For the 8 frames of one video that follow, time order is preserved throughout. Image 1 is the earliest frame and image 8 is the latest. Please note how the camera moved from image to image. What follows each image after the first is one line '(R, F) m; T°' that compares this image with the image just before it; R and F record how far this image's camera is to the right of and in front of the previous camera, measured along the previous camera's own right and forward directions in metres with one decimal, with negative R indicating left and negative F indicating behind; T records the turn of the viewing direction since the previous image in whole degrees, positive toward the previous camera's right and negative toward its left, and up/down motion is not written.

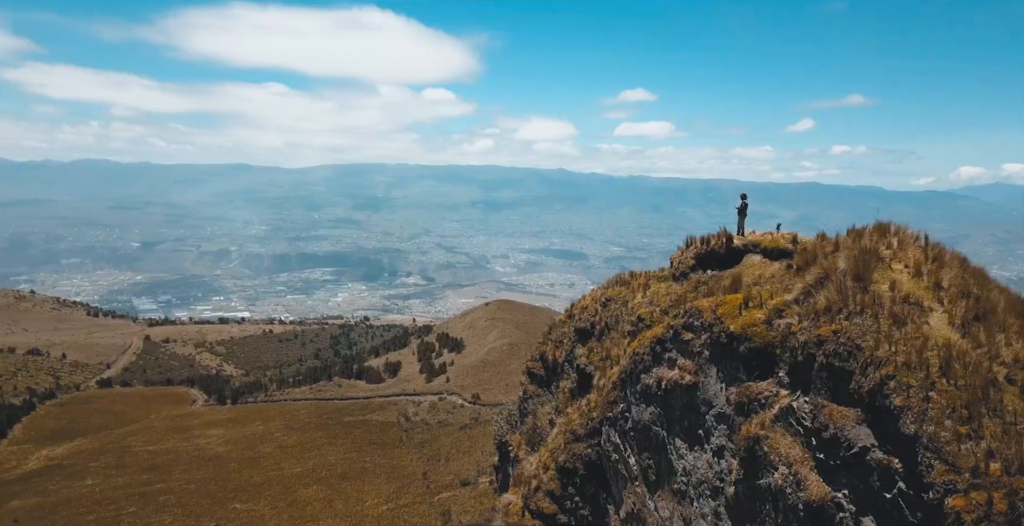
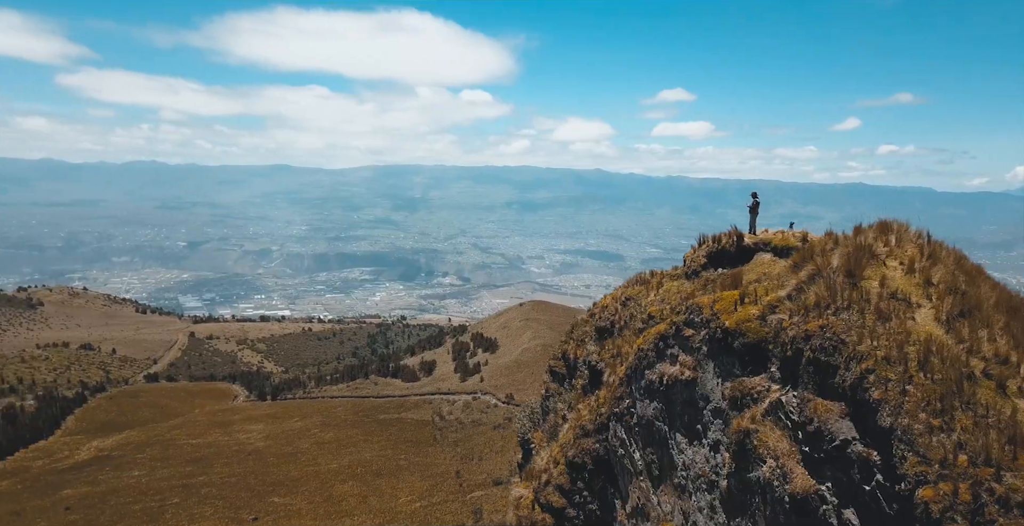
(+0.3, -0.3) m; -3°
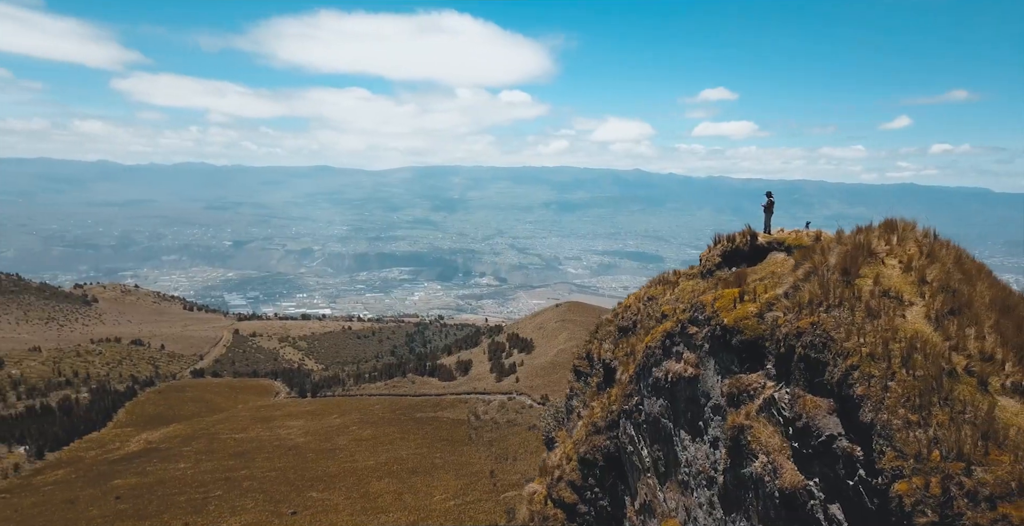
(+0.3, -0.3) m; -3°
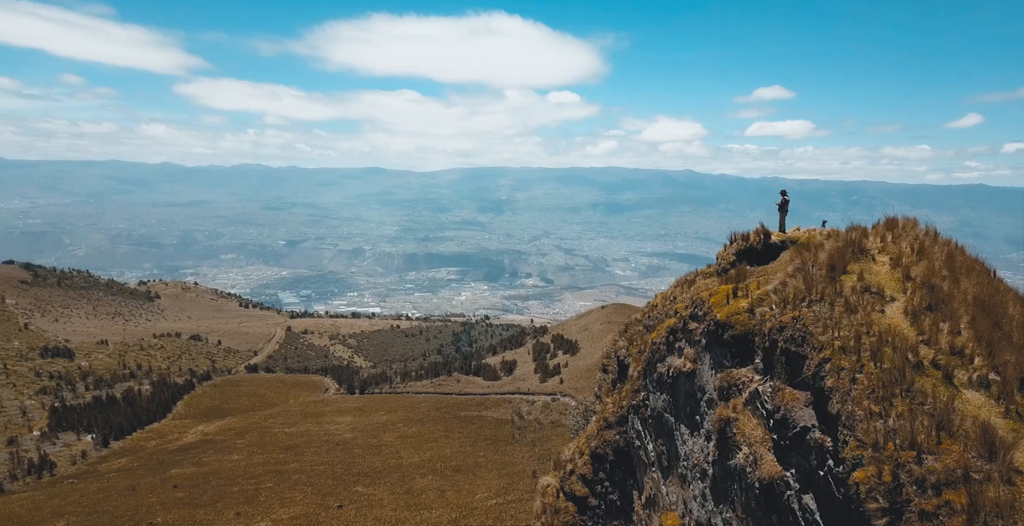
(+0.6, -0.3) m; -4°
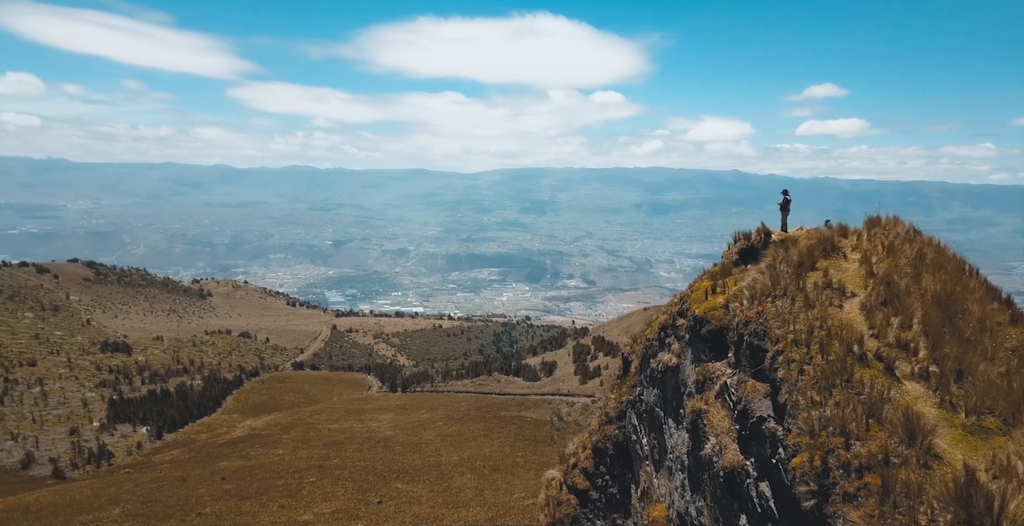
(+0.5, -0.3) m; -4°
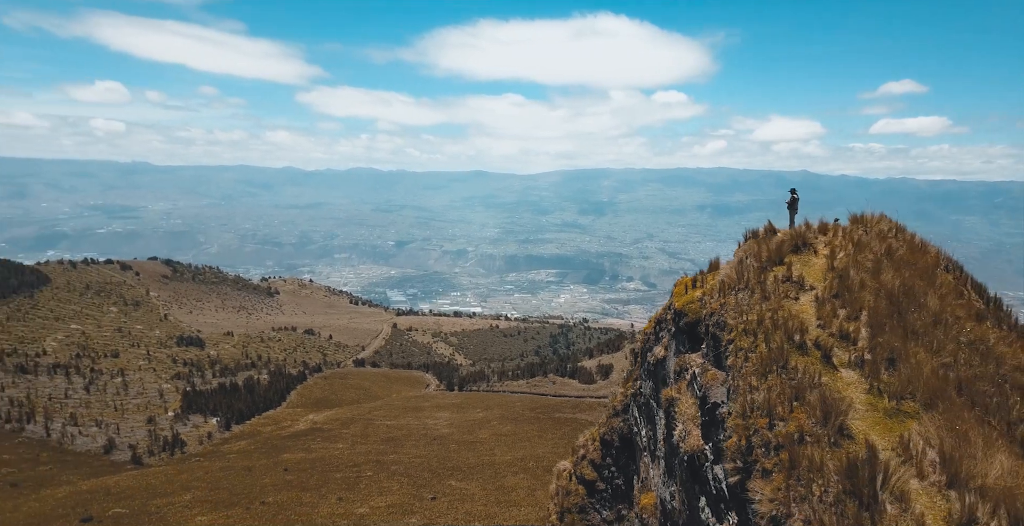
(+0.7, -0.3) m; -5°
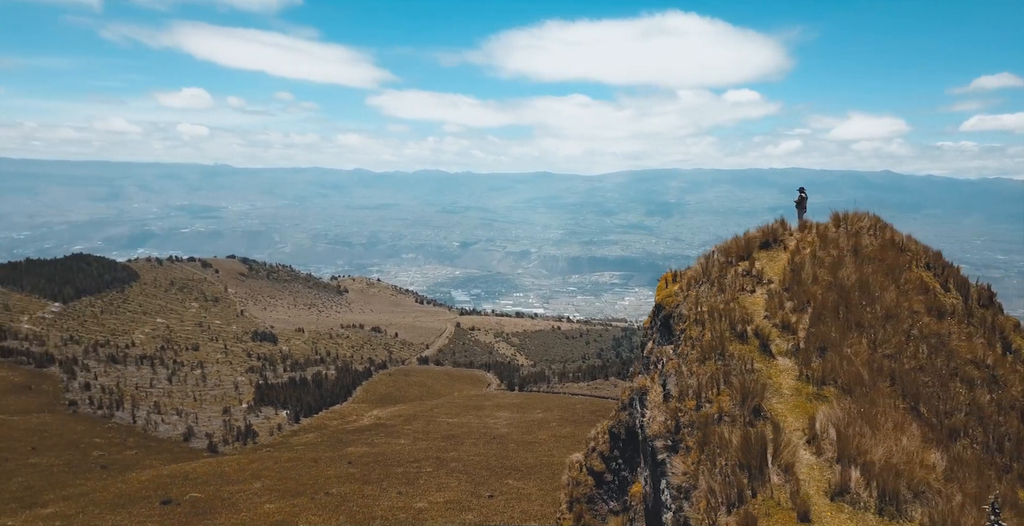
(+0.8, -0.1) m; -6°
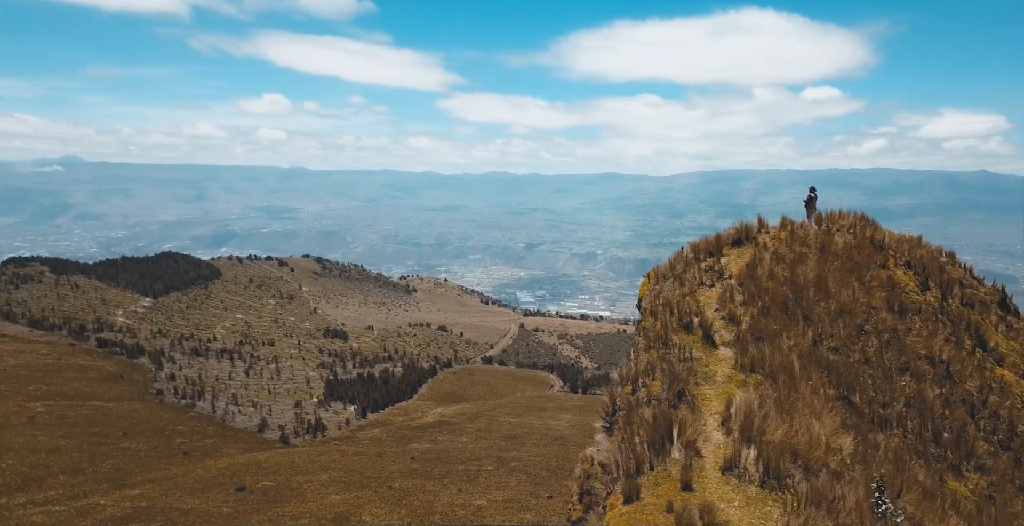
(+0.9, 0.0) m; -6°
